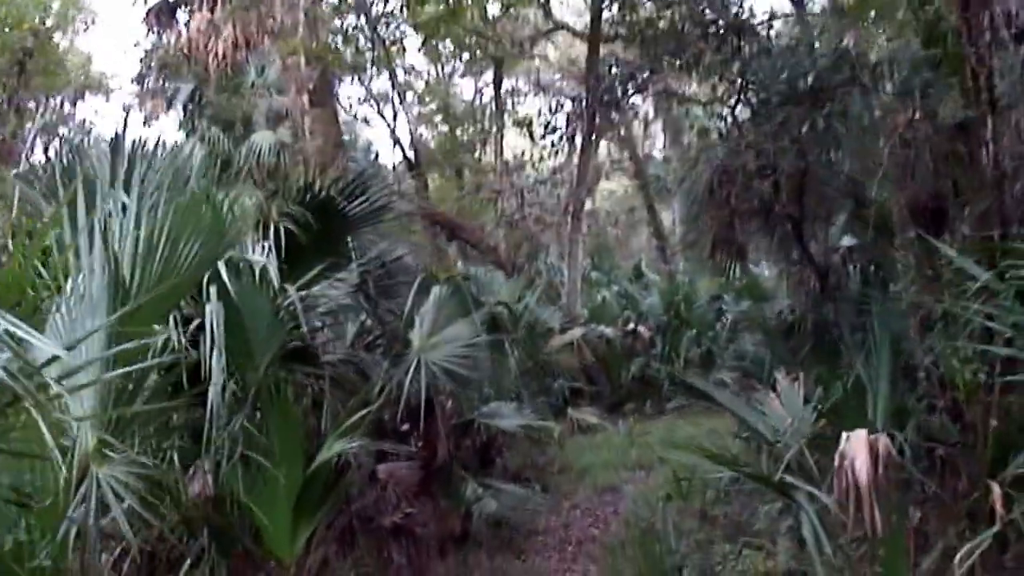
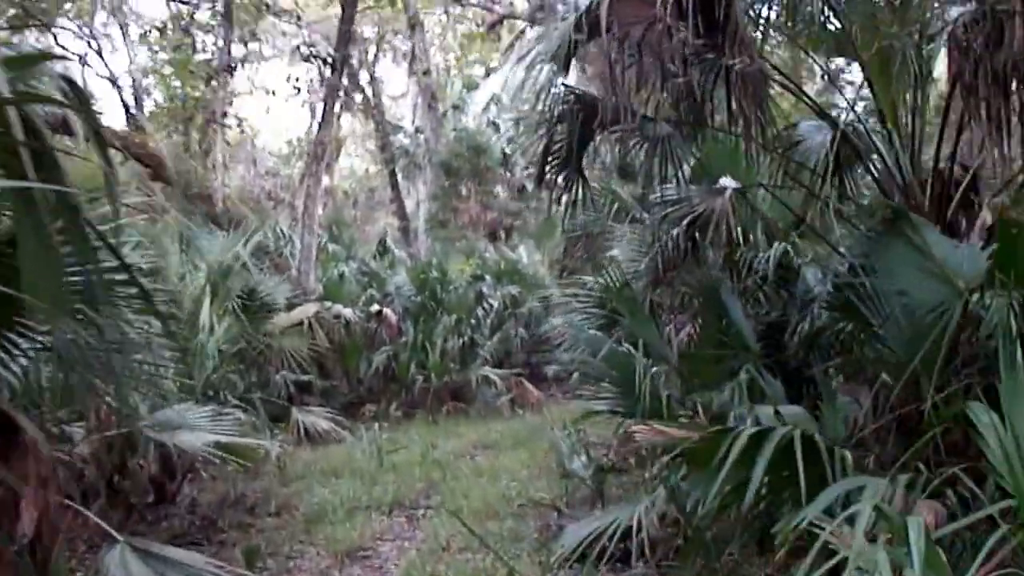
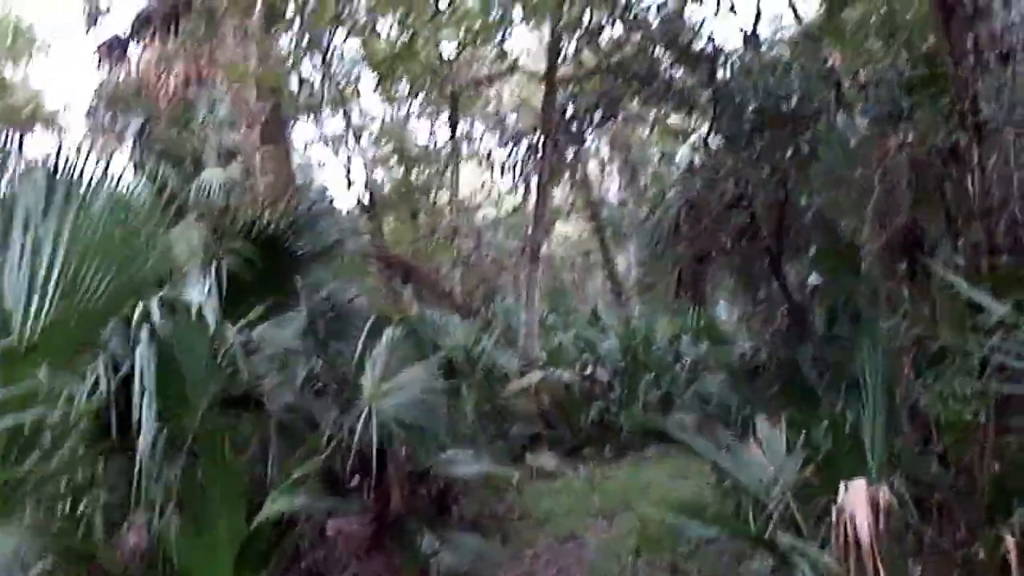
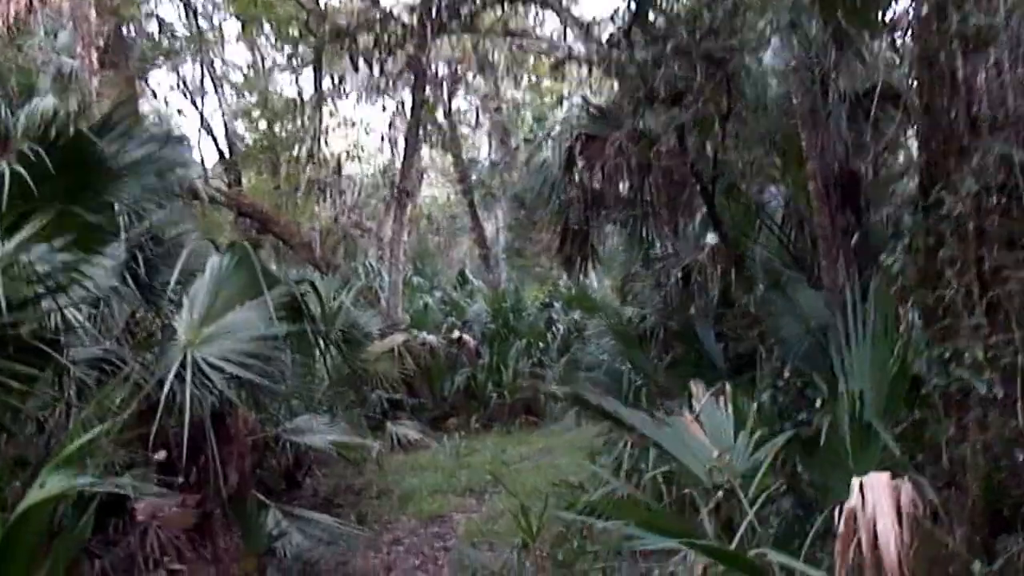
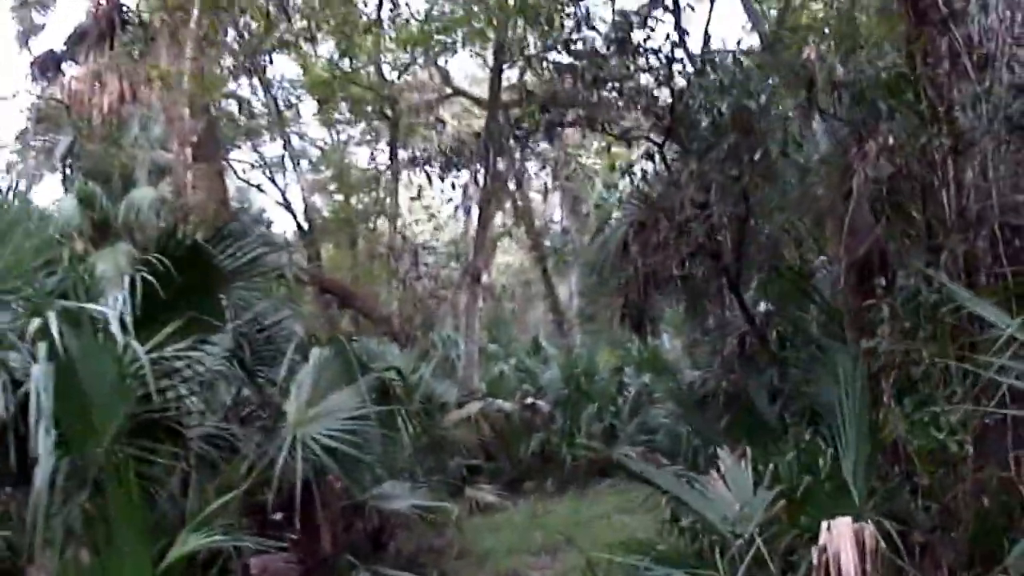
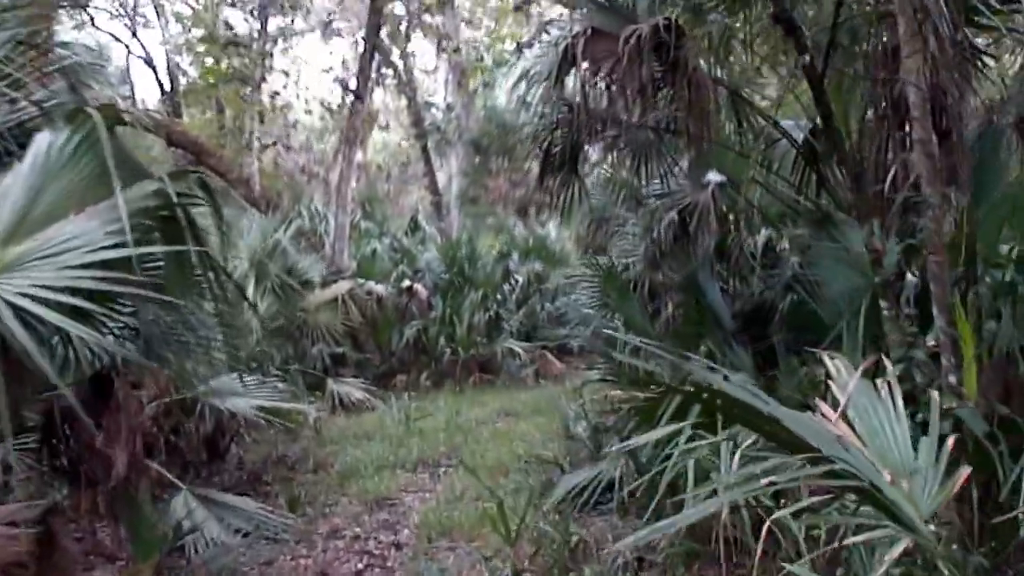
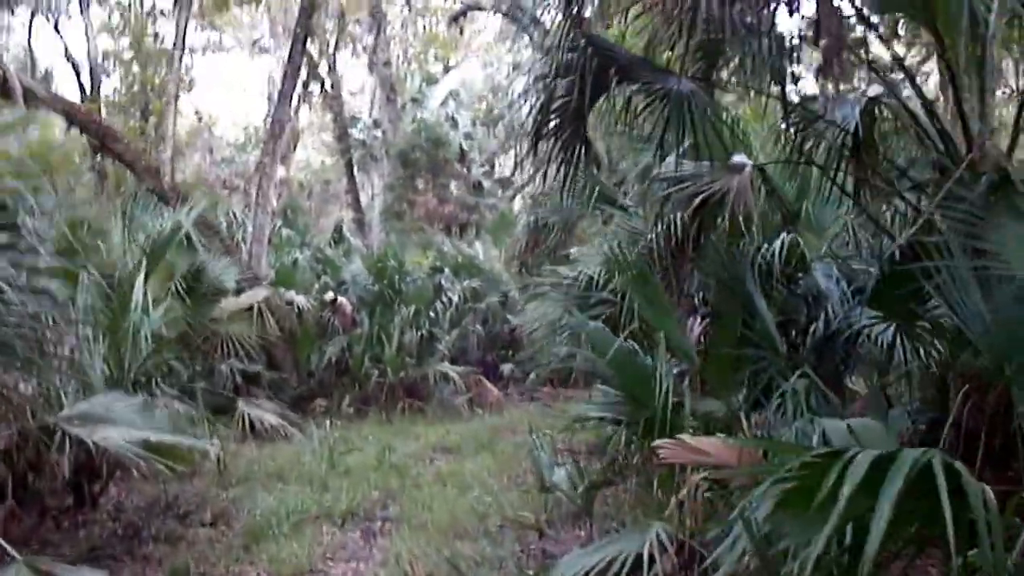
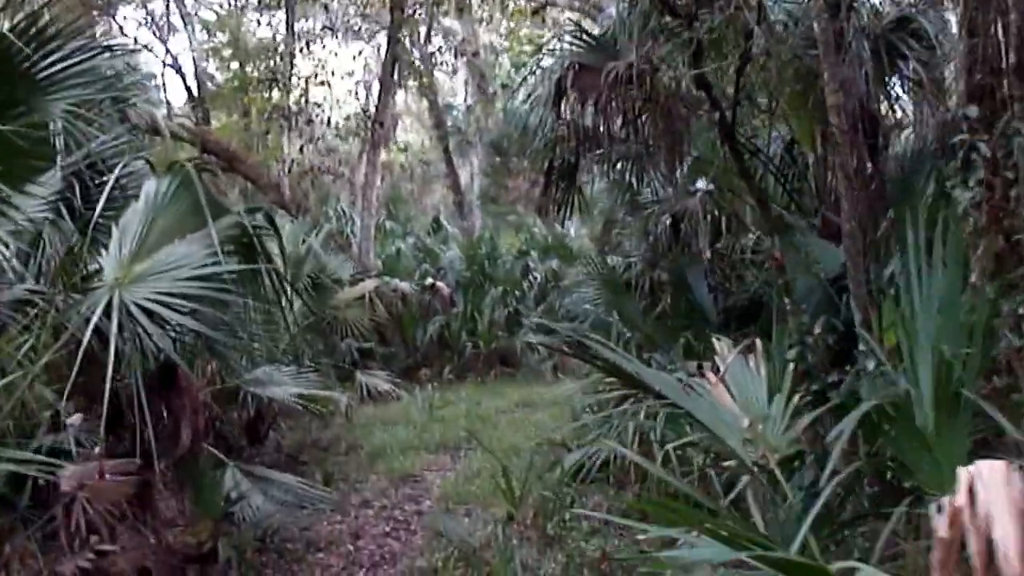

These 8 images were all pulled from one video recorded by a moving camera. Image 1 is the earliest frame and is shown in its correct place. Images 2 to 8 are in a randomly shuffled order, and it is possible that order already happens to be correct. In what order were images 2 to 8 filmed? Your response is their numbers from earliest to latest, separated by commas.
3, 5, 4, 8, 6, 2, 7
